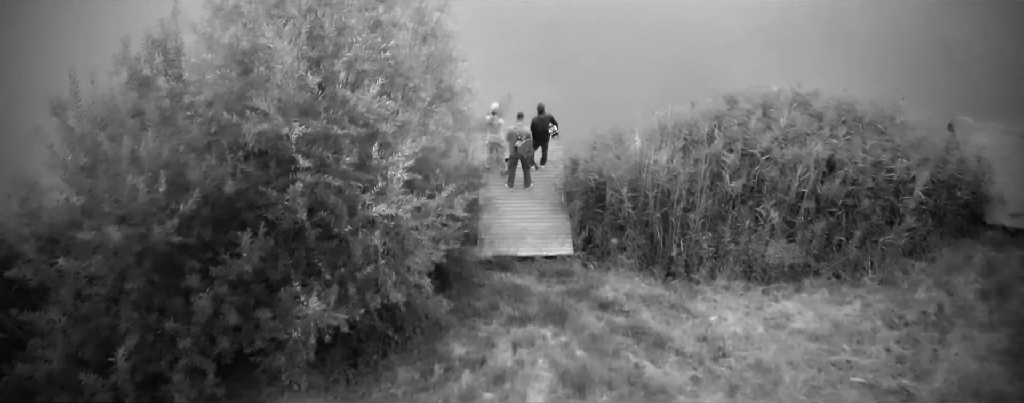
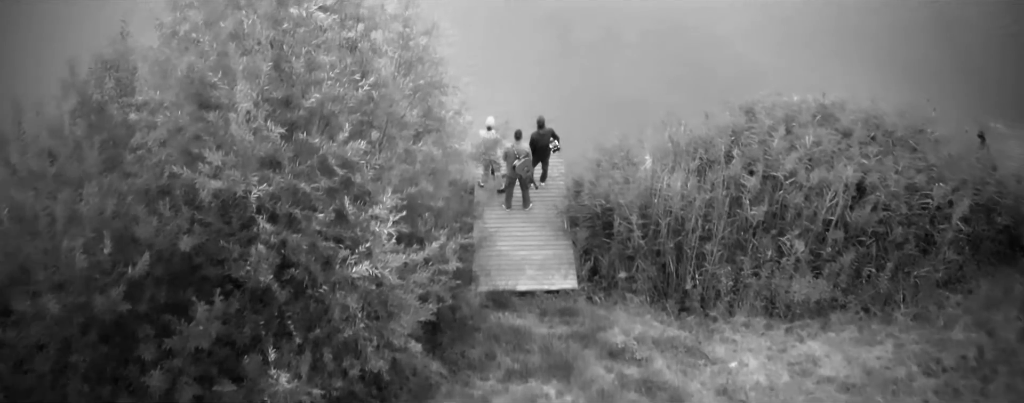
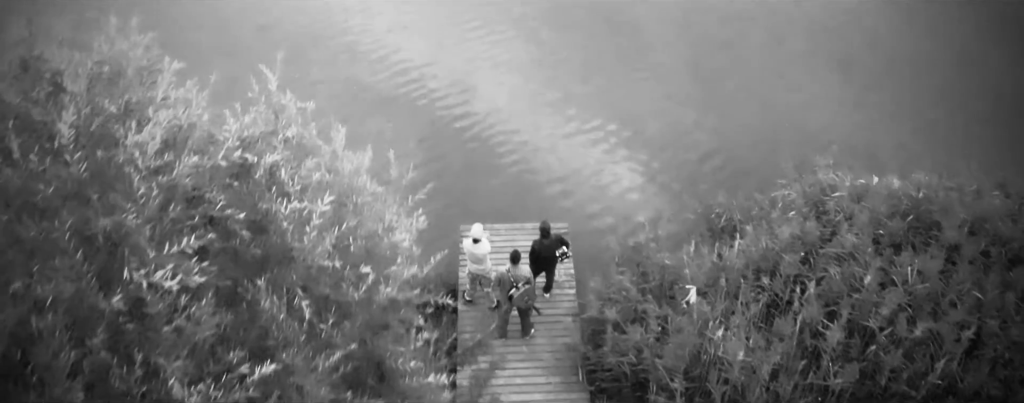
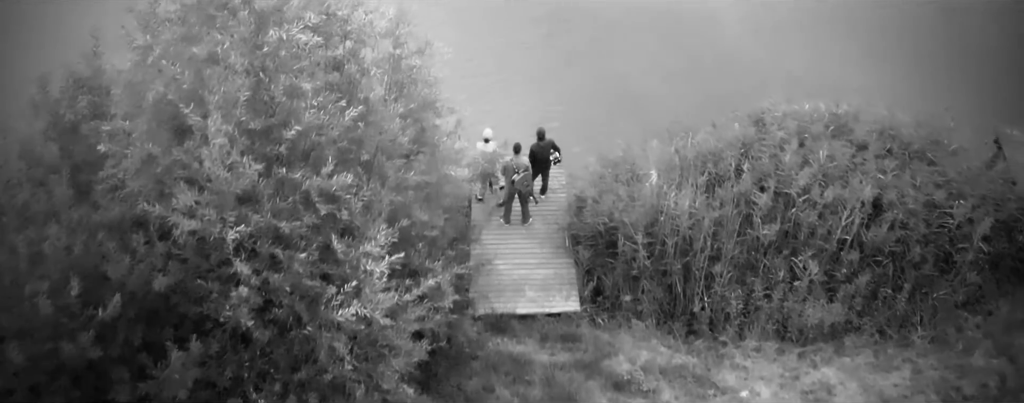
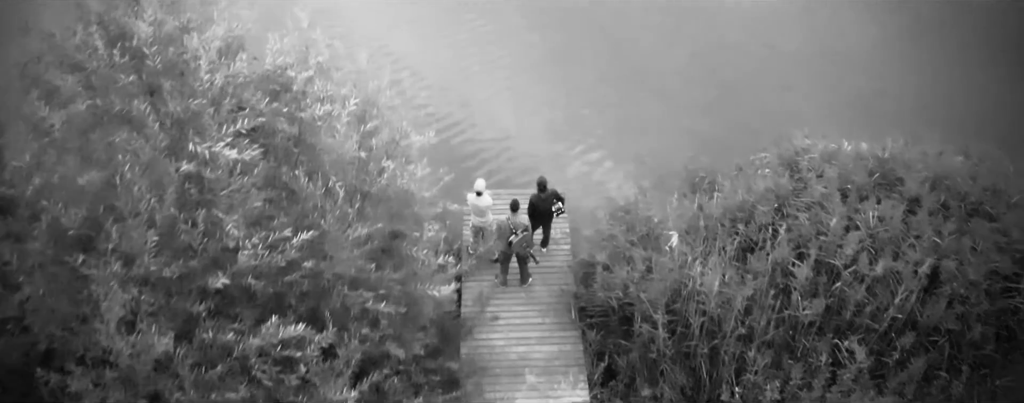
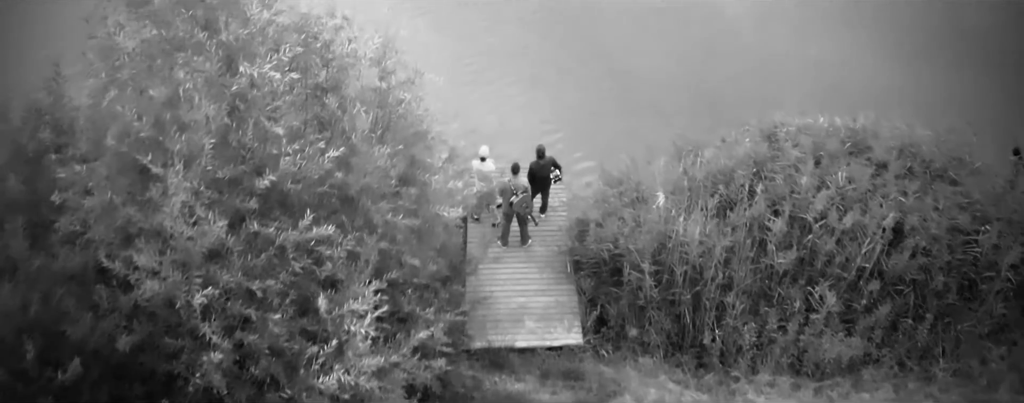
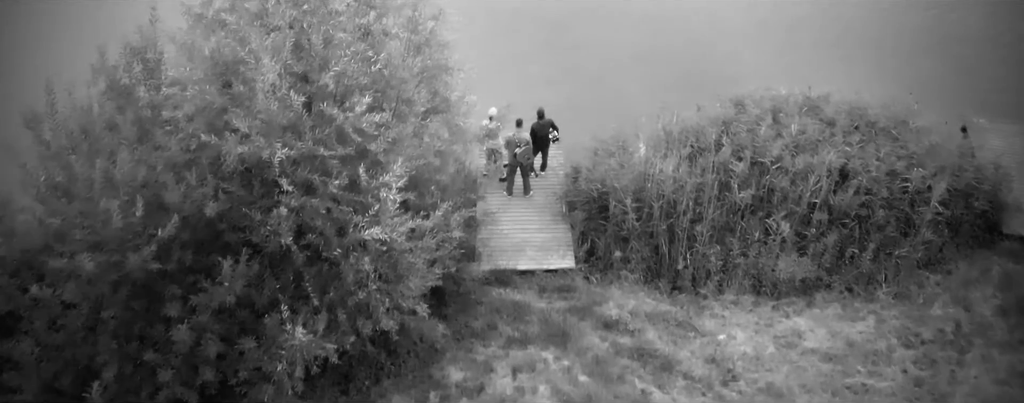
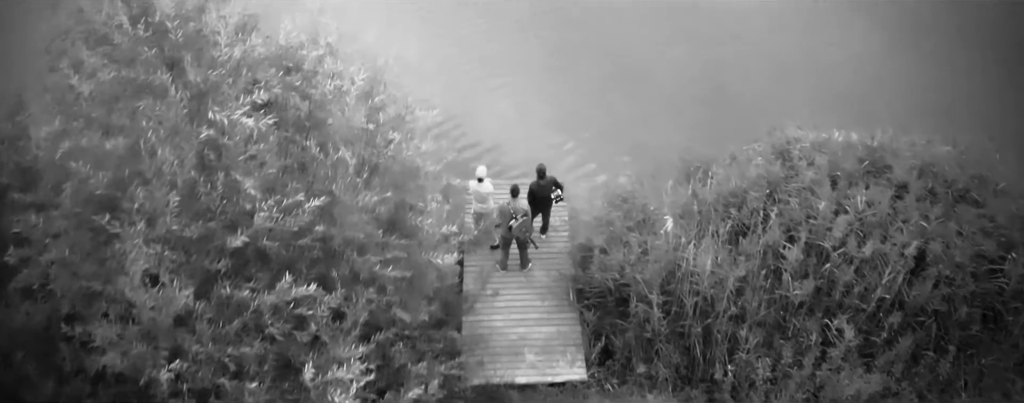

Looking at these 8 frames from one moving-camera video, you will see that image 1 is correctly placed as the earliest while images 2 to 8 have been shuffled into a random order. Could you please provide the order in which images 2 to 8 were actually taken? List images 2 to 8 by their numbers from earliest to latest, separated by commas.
7, 2, 4, 6, 8, 5, 3
